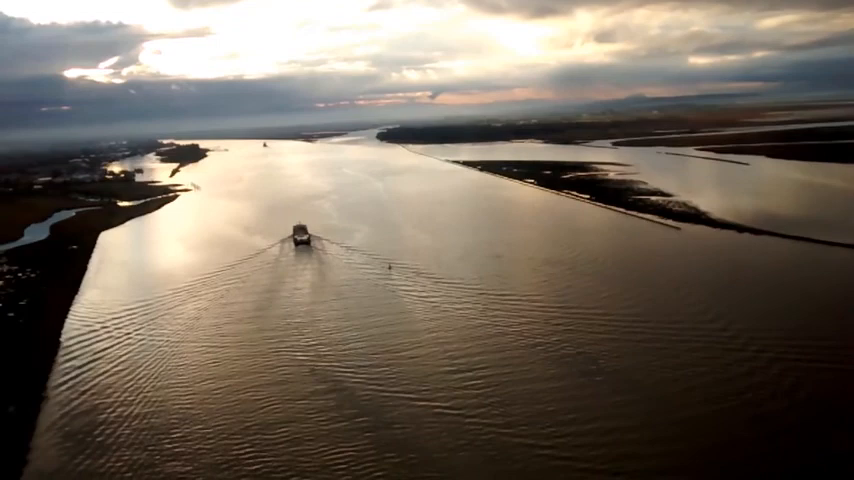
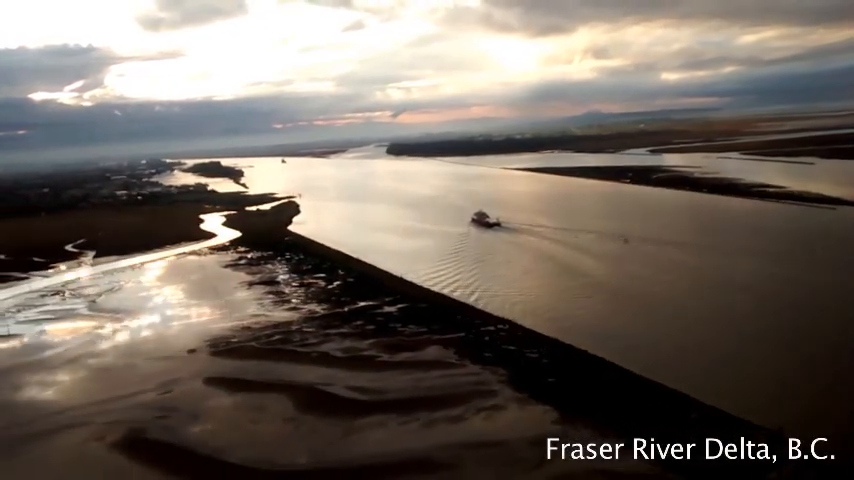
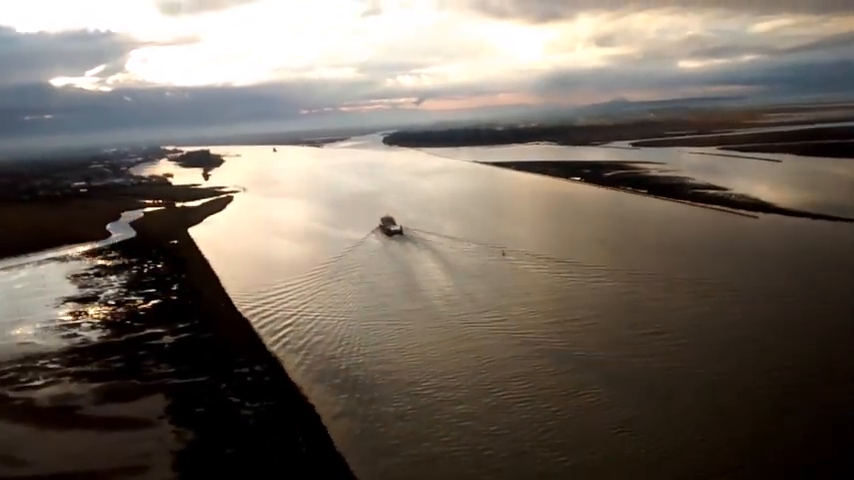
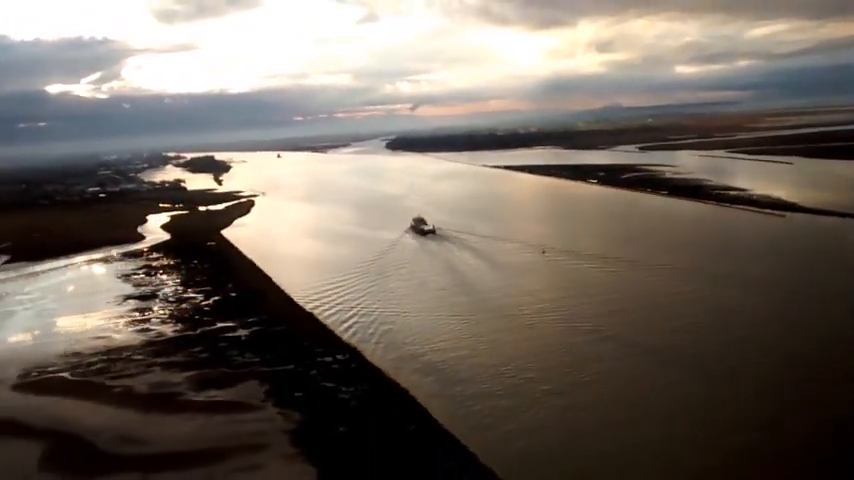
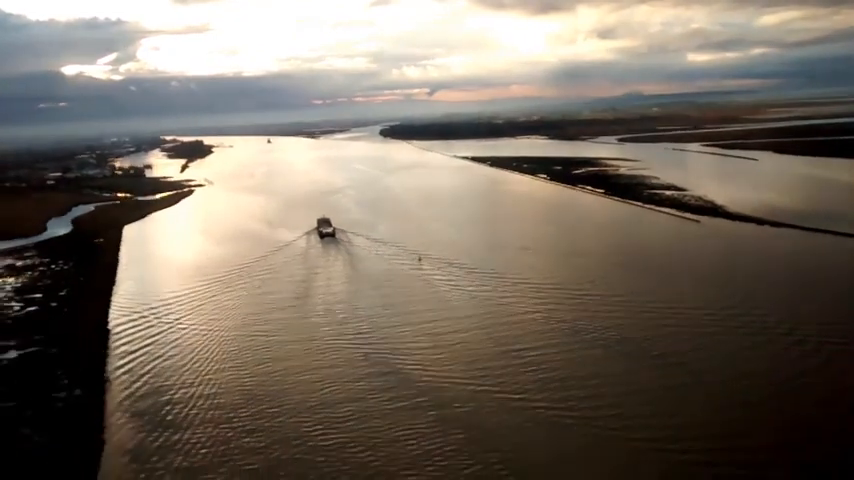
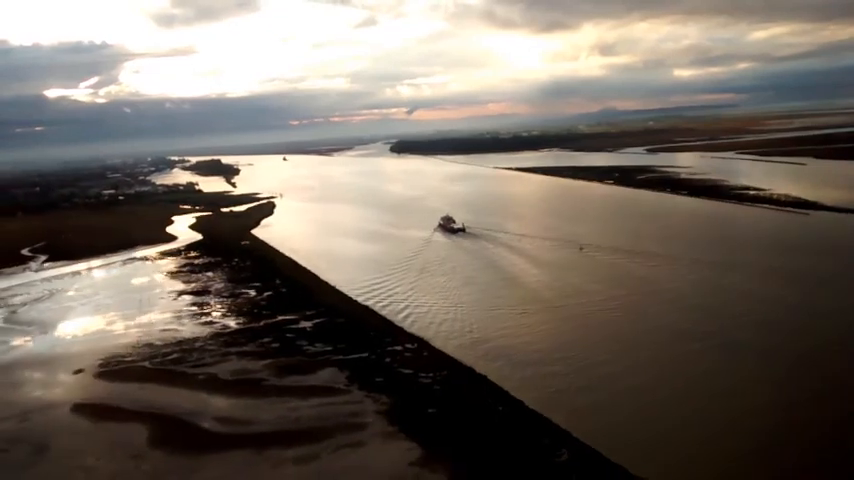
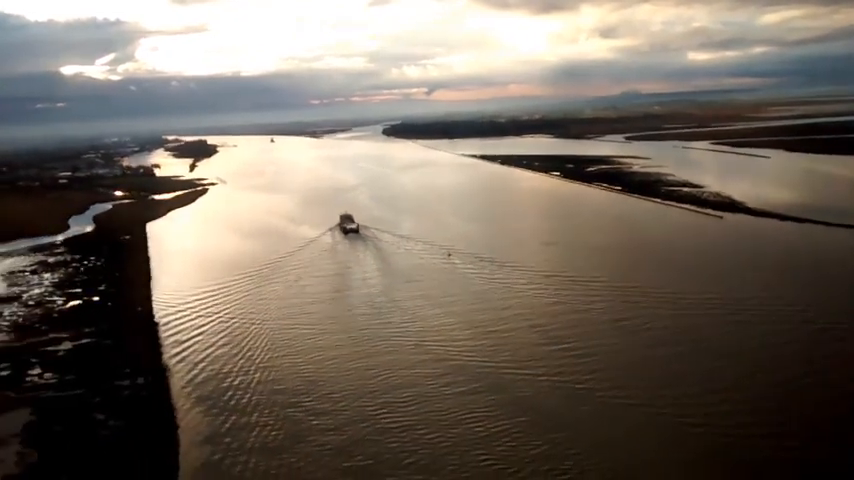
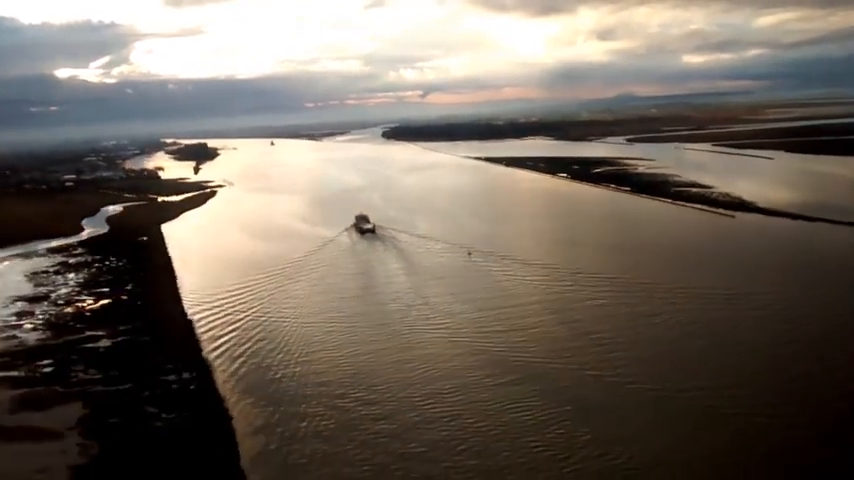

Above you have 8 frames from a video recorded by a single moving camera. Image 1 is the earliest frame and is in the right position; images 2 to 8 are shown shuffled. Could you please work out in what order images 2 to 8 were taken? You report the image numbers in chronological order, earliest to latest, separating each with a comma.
5, 7, 8, 3, 4, 6, 2
